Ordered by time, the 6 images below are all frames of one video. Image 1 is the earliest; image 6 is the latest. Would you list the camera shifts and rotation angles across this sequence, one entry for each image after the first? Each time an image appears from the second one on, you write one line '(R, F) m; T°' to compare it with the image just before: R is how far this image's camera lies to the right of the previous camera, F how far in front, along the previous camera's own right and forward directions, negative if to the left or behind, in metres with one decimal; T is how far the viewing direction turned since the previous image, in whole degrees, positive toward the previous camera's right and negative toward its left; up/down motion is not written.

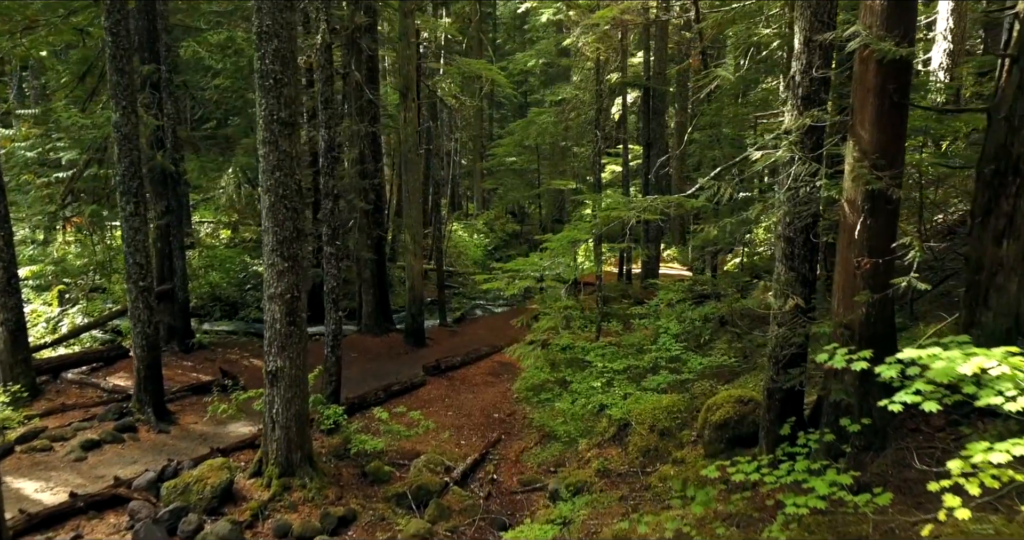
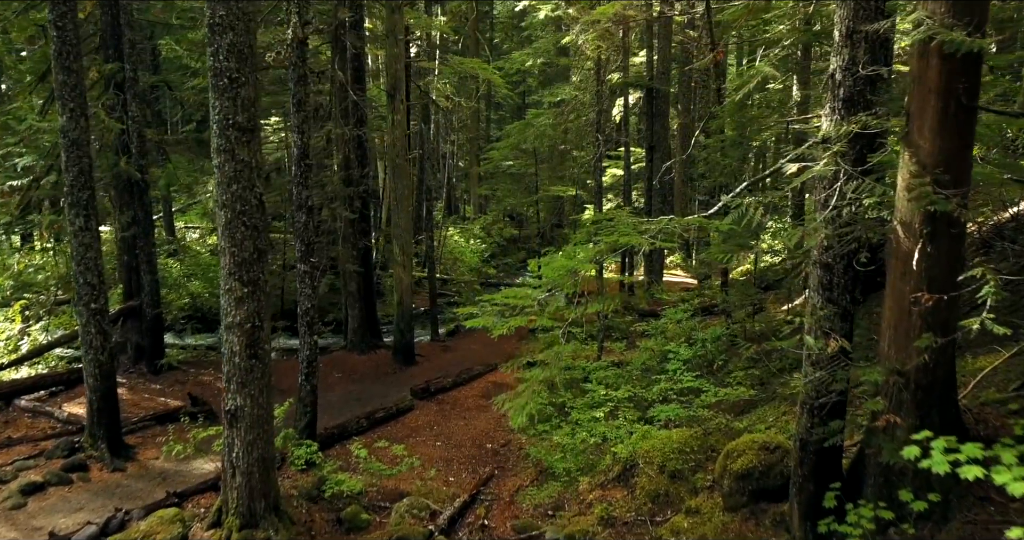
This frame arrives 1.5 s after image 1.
(+0.1, +0.9) m; 0°
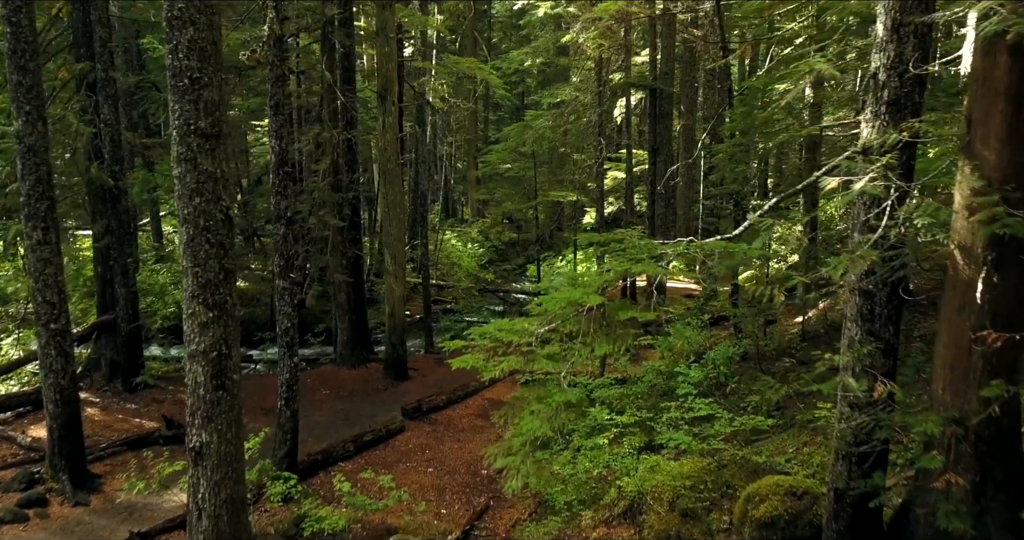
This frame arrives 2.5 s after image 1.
(0.0, +0.6) m; 0°
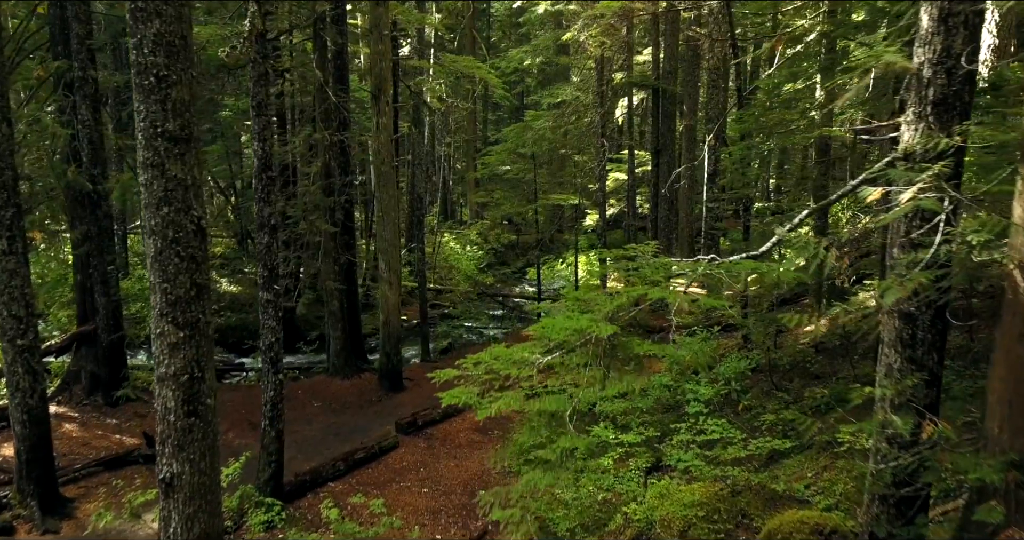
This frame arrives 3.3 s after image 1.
(0.0, +0.5) m; 0°
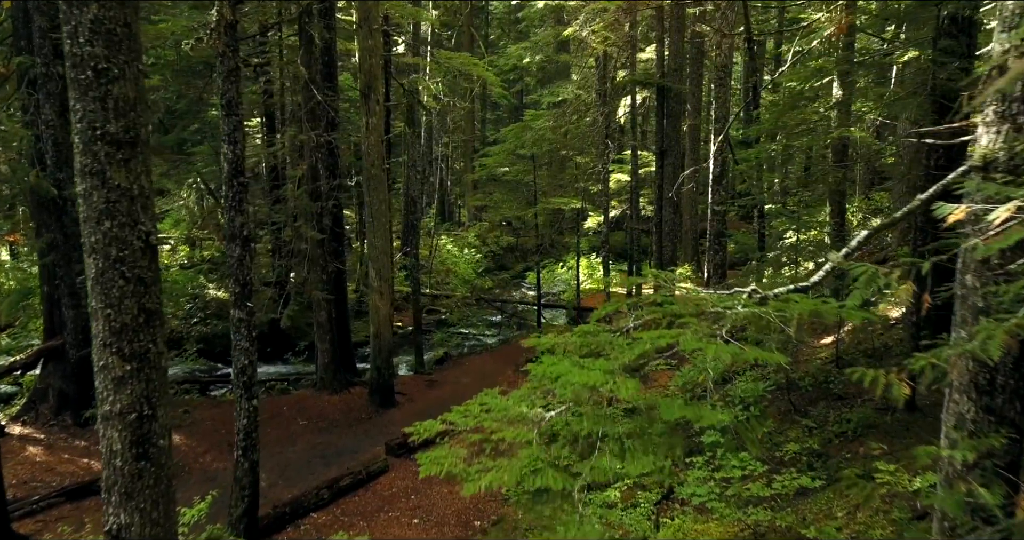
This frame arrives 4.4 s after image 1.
(0.0, +0.7) m; 0°
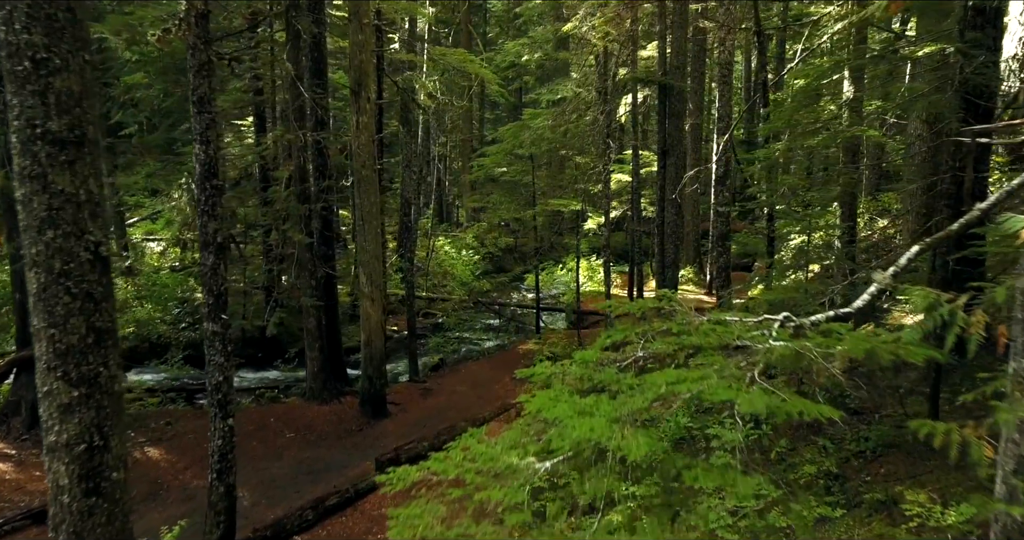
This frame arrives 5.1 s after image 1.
(0.0, +0.5) m; 0°
